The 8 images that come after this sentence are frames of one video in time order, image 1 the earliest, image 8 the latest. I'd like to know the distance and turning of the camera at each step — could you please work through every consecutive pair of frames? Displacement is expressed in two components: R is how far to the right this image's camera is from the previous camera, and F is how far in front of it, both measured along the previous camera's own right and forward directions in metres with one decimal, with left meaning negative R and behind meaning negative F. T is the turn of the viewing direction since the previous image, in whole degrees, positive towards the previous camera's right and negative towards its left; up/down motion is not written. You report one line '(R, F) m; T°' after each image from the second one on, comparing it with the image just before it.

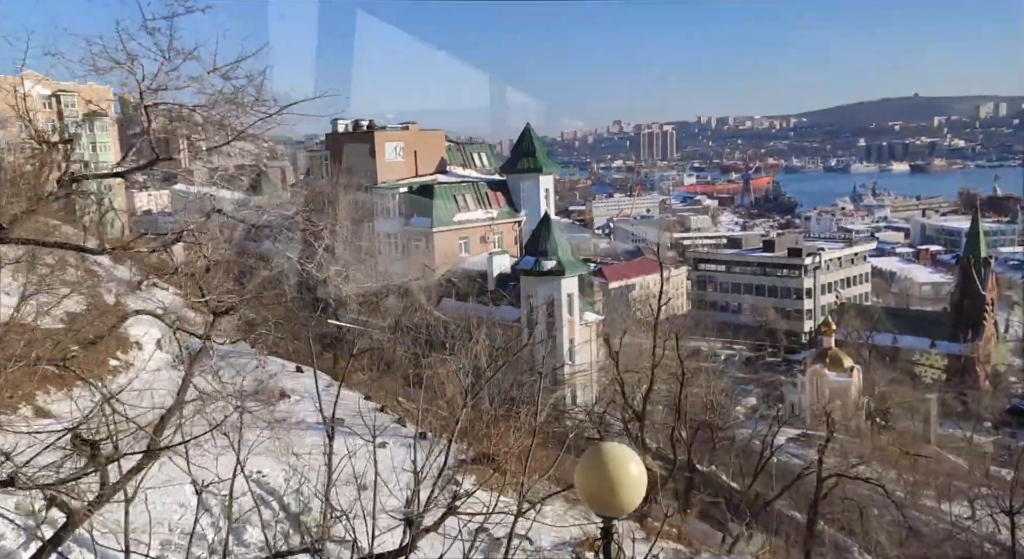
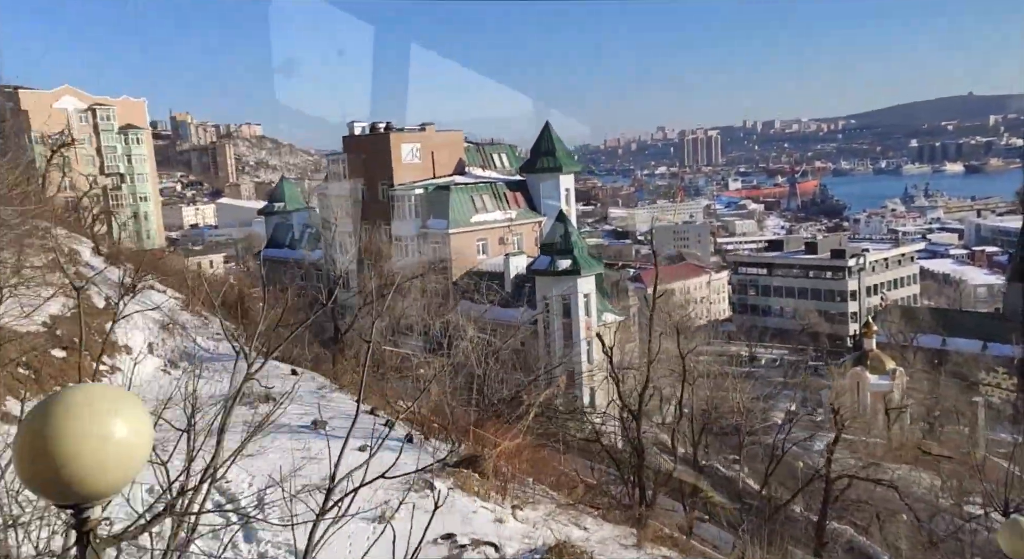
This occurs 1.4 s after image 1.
(+0.6, +0.5) m; -3°
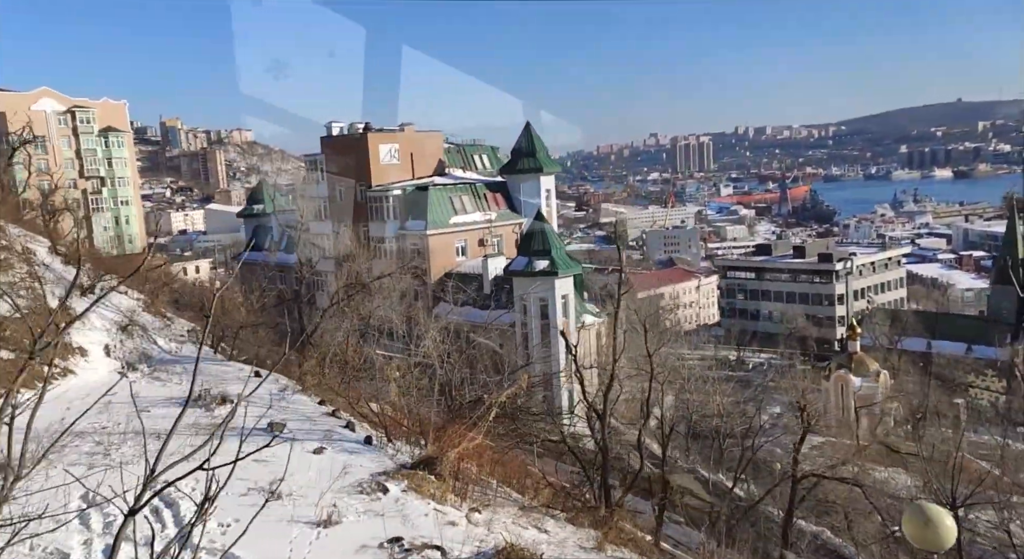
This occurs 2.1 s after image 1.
(+0.3, +0.2) m; 0°
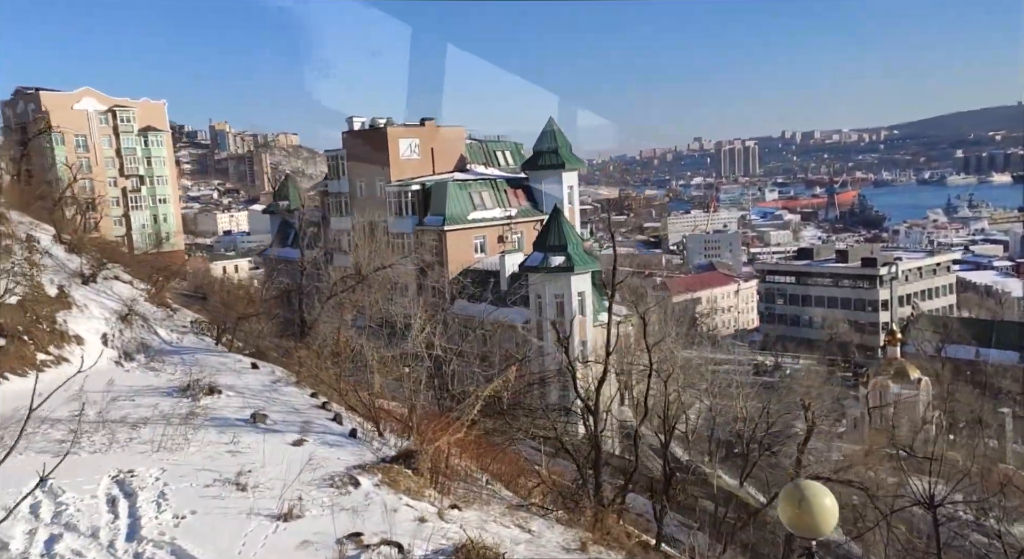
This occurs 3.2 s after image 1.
(+0.5, +0.4) m; -3°
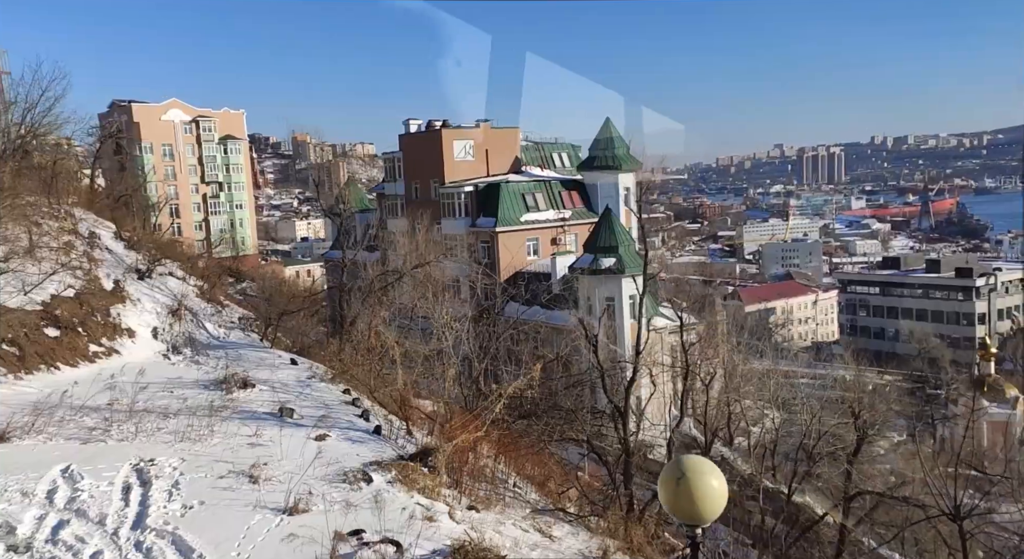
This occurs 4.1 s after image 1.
(+0.4, +0.2) m; -5°
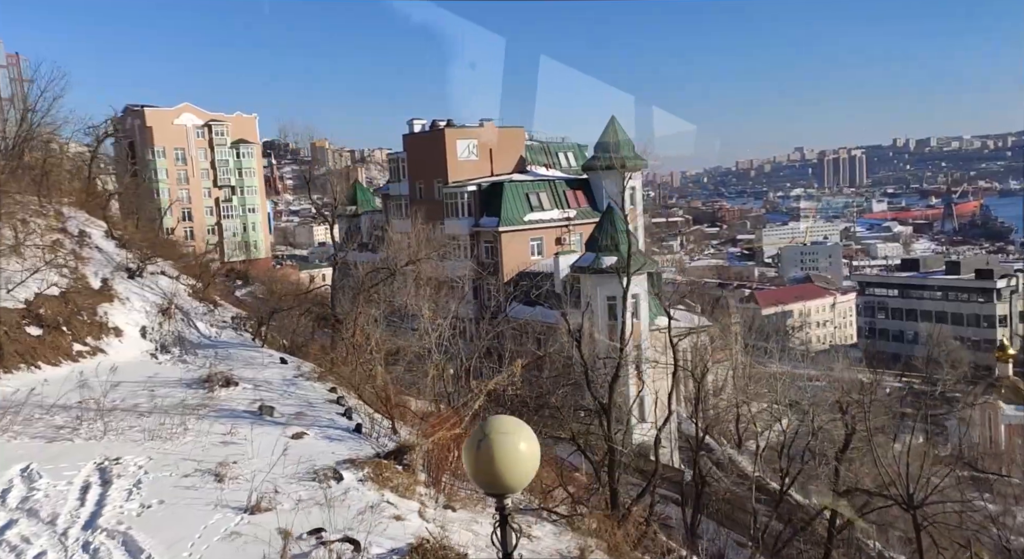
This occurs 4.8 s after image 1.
(+0.3, +0.2) m; -1°
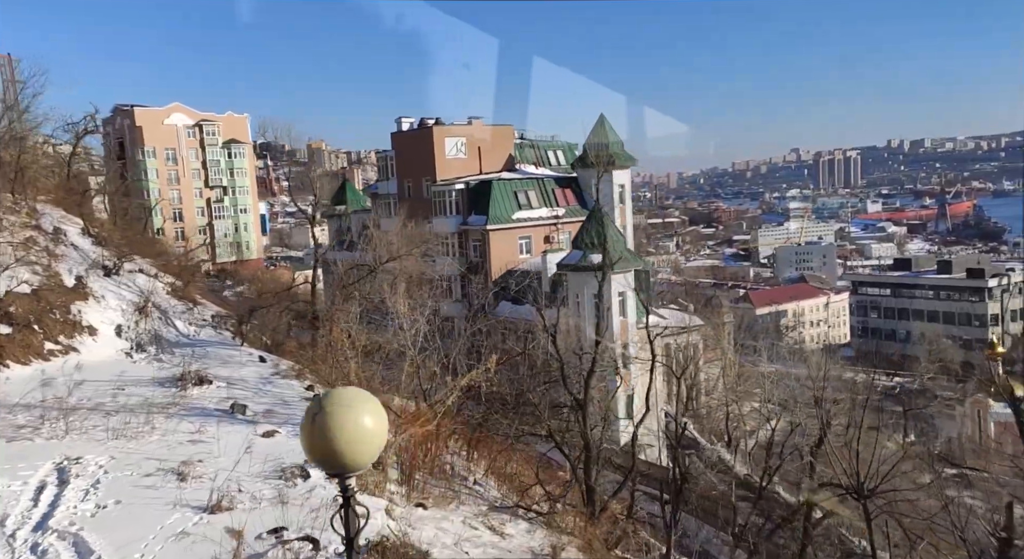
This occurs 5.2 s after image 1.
(+0.2, +0.2) m; 0°
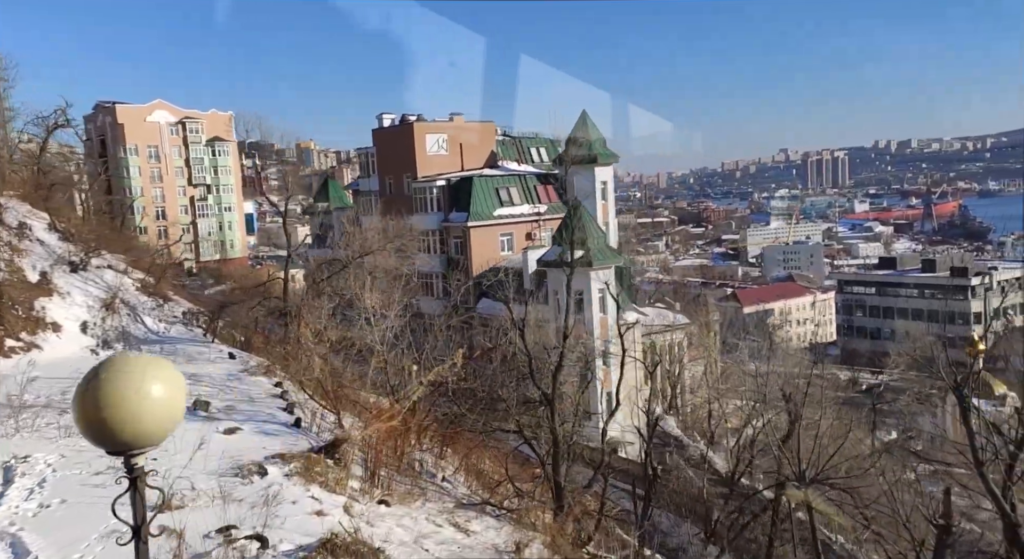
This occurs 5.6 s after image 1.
(+0.2, +0.2) m; +1°
